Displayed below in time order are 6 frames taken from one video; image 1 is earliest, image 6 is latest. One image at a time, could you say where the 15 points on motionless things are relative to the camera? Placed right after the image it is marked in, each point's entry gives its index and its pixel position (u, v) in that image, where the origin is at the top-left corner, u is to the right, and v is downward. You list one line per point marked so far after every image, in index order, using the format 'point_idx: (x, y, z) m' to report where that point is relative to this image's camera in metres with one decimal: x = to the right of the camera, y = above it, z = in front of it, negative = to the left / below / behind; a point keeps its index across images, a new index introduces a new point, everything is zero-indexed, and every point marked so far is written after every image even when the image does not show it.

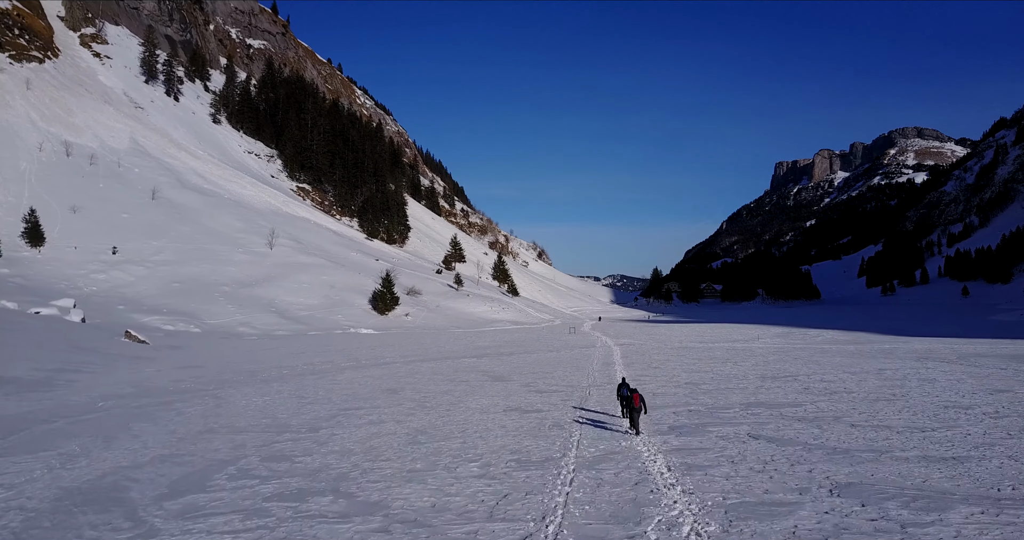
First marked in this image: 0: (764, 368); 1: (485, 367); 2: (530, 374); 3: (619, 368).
0: (+8.8, -3.5, +16.4) m
1: (-1.1, -3.8, +17.8) m
2: (+0.6, -3.6, +16.0) m
3: (+4.1, -3.7, +18.0) m
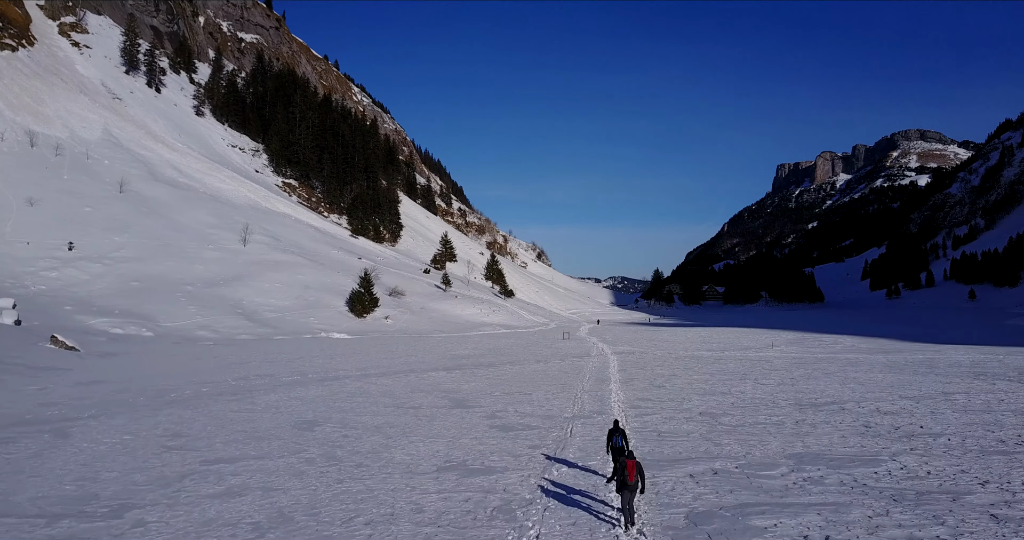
0: (+7.9, -3.4, +13.1) m
1: (-1.9, -3.6, +14.5) m
2: (-0.3, -3.5, +12.7) m
3: (+3.2, -3.6, +14.7) m
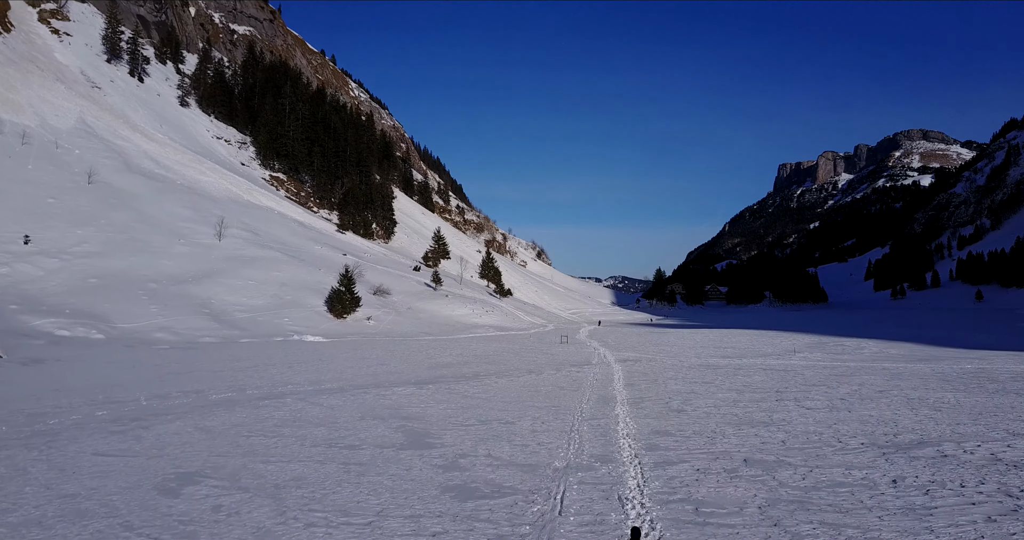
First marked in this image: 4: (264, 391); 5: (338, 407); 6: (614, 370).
0: (+7.4, -3.2, +10.1) m
1: (-2.4, -3.4, +11.5) m
2: (-0.8, -3.3, +9.7) m
3: (+2.7, -3.5, +11.7) m
4: (-7.4, -3.6, +14.0) m
5: (-4.4, -3.4, +11.9) m
6: (+4.0, -4.0, +18.8) m
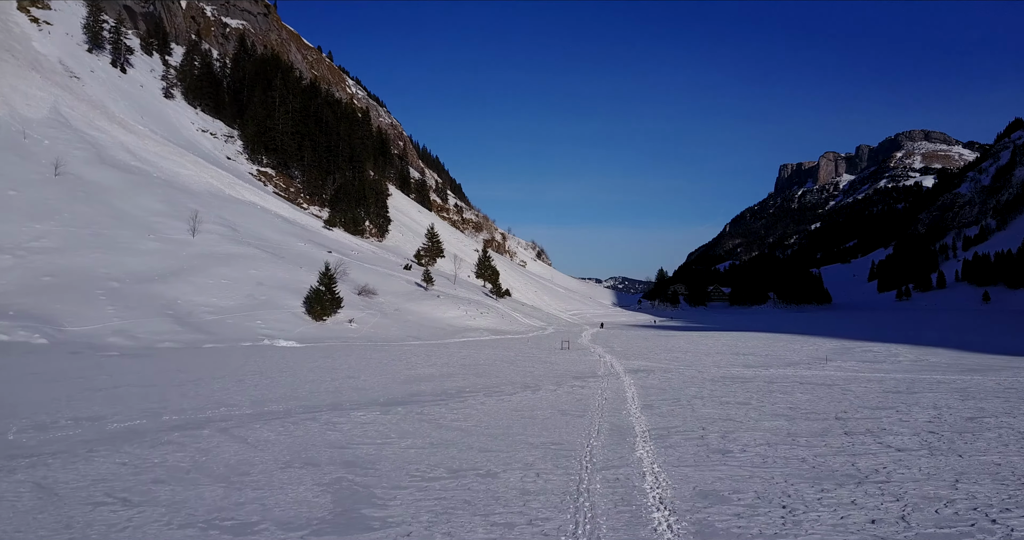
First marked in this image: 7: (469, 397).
0: (+7.1, -3.1, +7.1) m
1: (-2.7, -3.3, +8.5) m
2: (-1.1, -3.1, +6.7) m
3: (+2.5, -3.3, +8.7) m
4: (-7.6, -3.4, +11.0) m
5: (-4.7, -3.3, +8.9) m
6: (+3.8, -3.9, +15.8) m
7: (-1.3, -3.7, +13.6) m
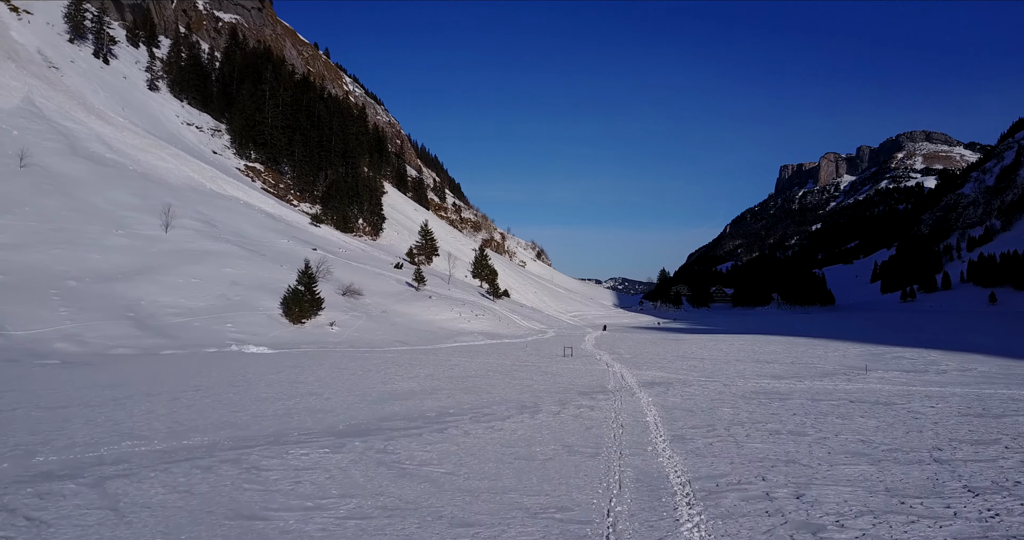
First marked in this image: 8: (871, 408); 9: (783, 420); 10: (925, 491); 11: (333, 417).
0: (+7.0, -2.9, +4.4) m
1: (-2.9, -3.1, +5.8) m
2: (-1.2, -3.0, +4.0) m
3: (+2.3, -3.2, +6.0) m
4: (-7.8, -3.3, +8.2) m
5: (-4.8, -3.1, +6.1) m
6: (+3.6, -3.7, +13.0) m
7: (-1.4, -3.5, +10.9) m
8: (+10.1, -3.9, +13.4) m
9: (+6.6, -3.6, +11.6) m
10: (+6.0, -3.2, +6.9) m
11: (-4.3, -3.5, +11.5) m
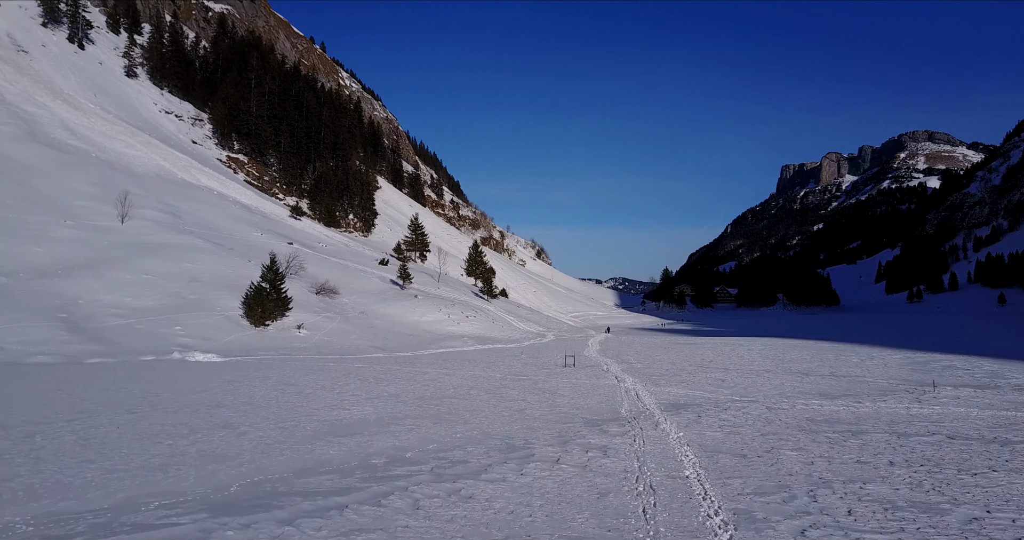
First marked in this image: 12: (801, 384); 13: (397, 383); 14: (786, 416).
0: (+6.6, -2.7, +0.8) m
1: (-3.2, -2.9, +2.2) m
2: (-1.6, -2.8, +0.4) m
3: (+1.9, -3.0, +2.4) m
4: (-8.2, -3.0, +4.7) m
5: (-5.2, -2.9, +2.6) m
6: (+3.3, -3.5, +9.5) m
7: (-1.8, -3.3, +7.4) m
8: (+9.8, -3.7, +9.8) m
9: (+6.2, -3.4, +8.0) m
10: (+5.6, -3.0, +3.4) m
11: (-4.6, -3.3, +8.0) m
12: (+11.0, -4.3, +18.0) m
13: (-3.8, -3.7, +15.8) m
14: (+7.2, -3.8, +12.5) m
